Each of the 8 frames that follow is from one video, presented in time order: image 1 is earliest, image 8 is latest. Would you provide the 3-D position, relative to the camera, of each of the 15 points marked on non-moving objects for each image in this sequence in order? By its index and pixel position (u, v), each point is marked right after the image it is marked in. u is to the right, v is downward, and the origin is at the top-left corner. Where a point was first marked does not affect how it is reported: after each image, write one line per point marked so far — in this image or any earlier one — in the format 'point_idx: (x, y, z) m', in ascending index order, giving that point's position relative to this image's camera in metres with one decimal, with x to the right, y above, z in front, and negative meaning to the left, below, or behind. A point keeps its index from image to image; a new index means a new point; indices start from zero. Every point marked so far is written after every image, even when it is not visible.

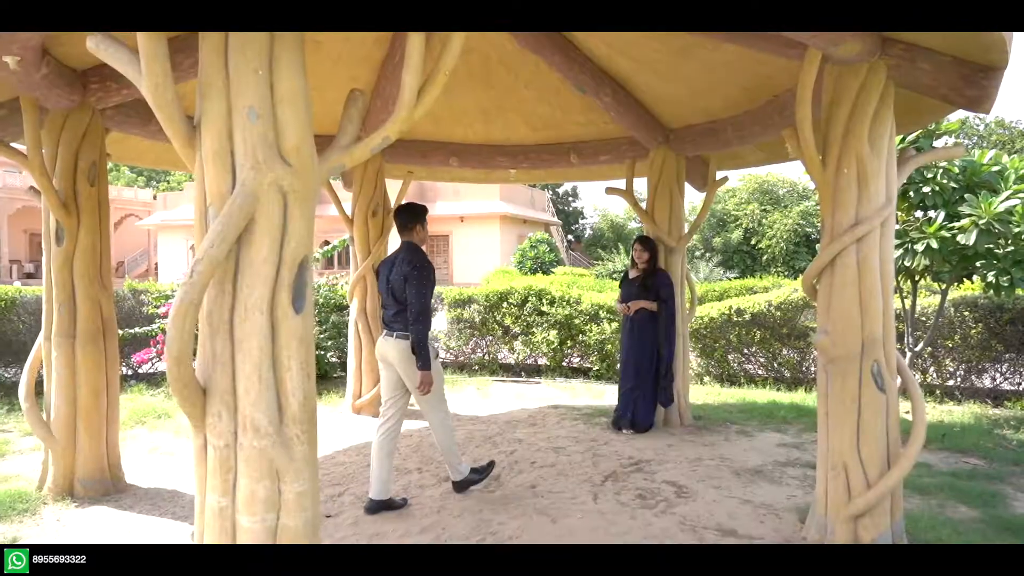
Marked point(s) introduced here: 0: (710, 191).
0: (+1.6, +0.8, +6.0) m
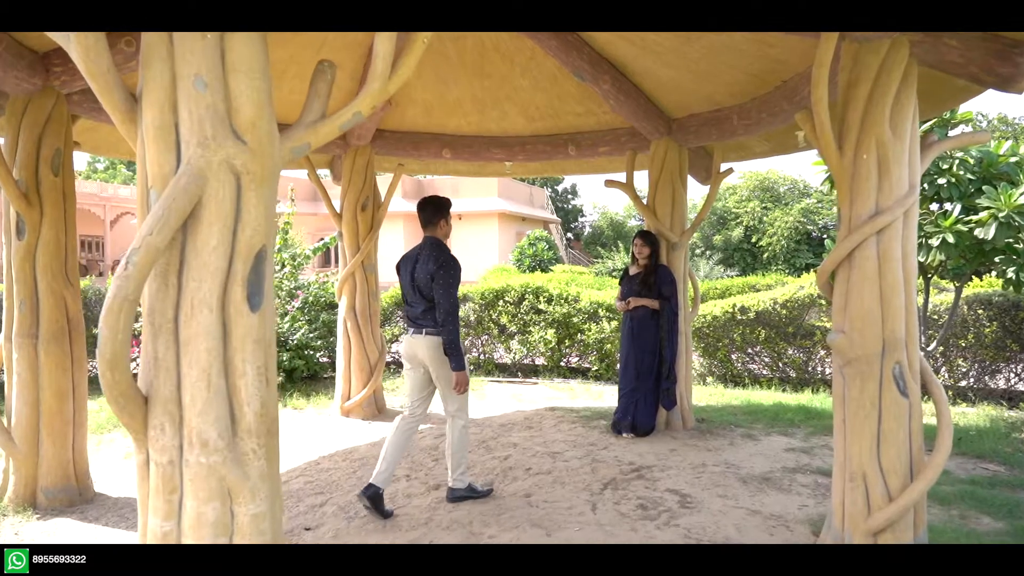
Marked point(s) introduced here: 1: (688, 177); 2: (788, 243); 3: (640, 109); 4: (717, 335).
0: (+1.6, +0.8, +5.7) m
1: (+1.4, +0.9, +5.8) m
2: (+7.4, +1.2, +19.0) m
3: (+1.0, +1.3, +5.4) m
4: (+2.1, -0.5, +7.5) m
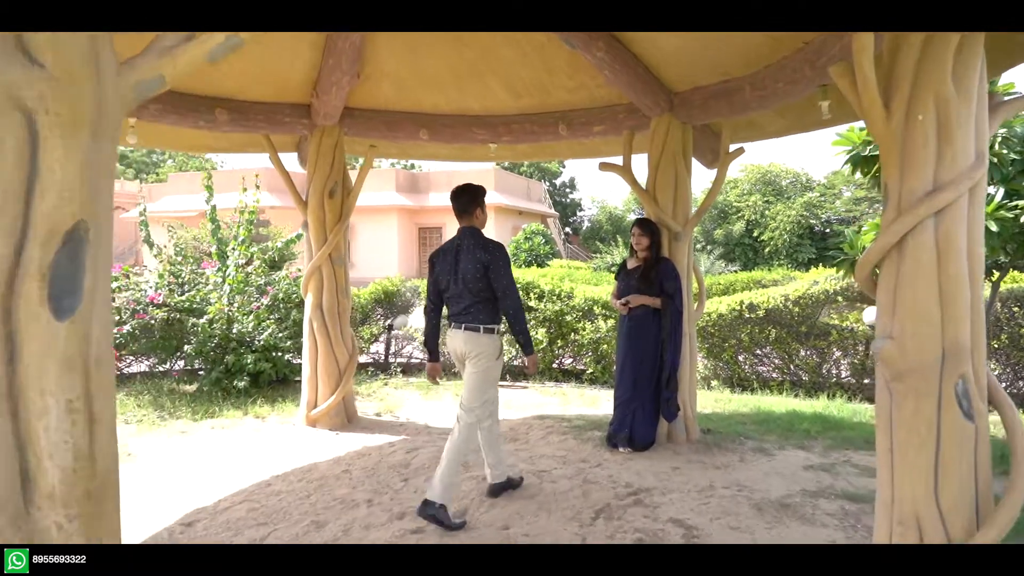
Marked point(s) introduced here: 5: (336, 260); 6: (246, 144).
0: (+1.5, +0.9, +5.1) m
1: (+1.3, +0.9, +5.2) m
2: (+7.2, +1.3, +18.4) m
3: (+0.8, +1.4, +4.7) m
4: (+2.0, -0.4, +6.9) m
5: (-1.4, +0.2, +5.7) m
6: (-2.1, +1.2, +5.8) m
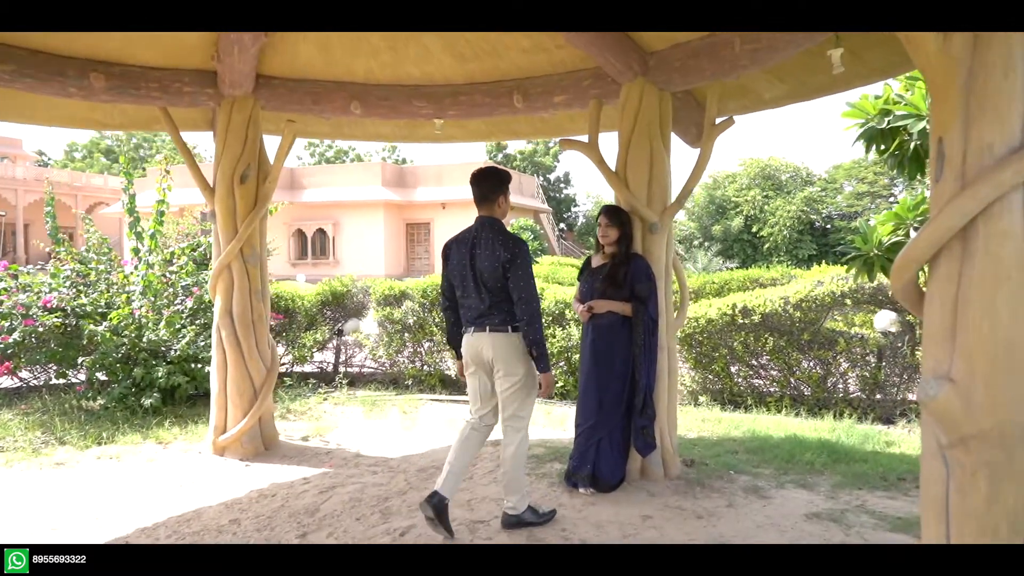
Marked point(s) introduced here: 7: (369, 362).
0: (+1.1, +0.9, +4.2) m
1: (+1.0, +0.9, +4.3) m
2: (+6.9, +1.3, +17.5) m
3: (+0.5, +1.4, +3.8) m
4: (+1.7, -0.5, +5.9) m
5: (-1.8, +0.2, +4.8) m
6: (-2.5, +1.1, +4.8) m
7: (-1.5, -0.7, +7.0) m
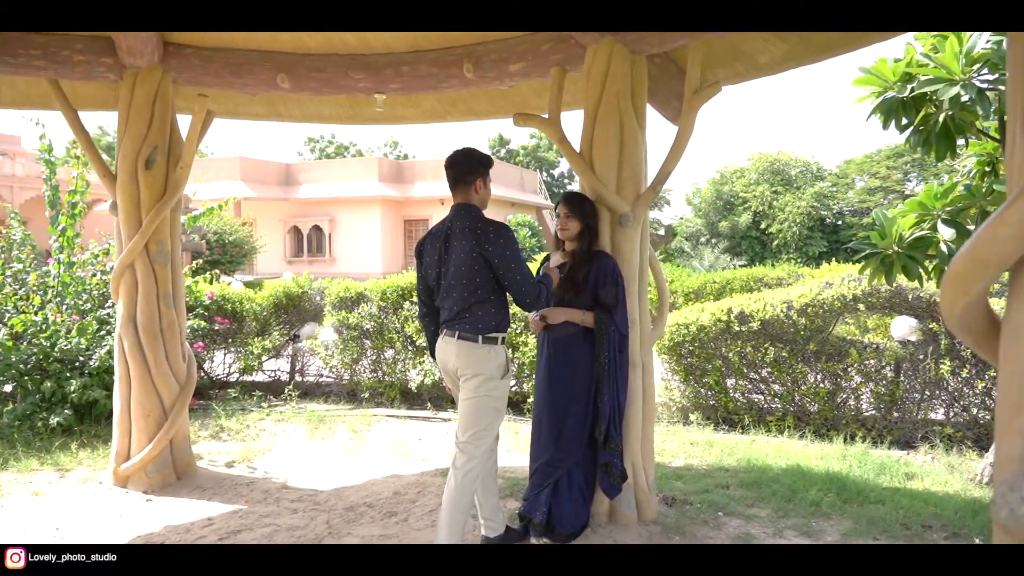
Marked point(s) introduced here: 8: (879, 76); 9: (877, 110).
0: (+0.8, +0.8, +3.4) m
1: (+0.7, +0.9, +3.6) m
2: (+6.8, +1.4, +16.7) m
3: (+0.2, +1.3, +3.1) m
4: (+1.4, -0.5, +5.2) m
5: (-2.0, +0.2, +4.1) m
6: (-2.8, +1.1, +4.2) m
7: (-1.7, -0.7, +6.3) m
8: (+1.8, +1.0, +3.5) m
9: (+1.8, +0.9, +3.5) m
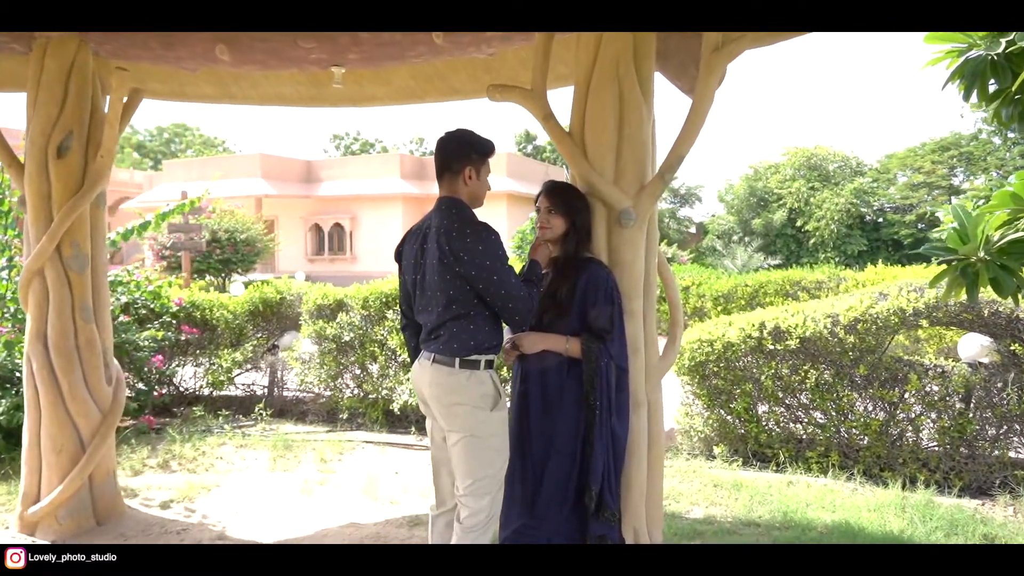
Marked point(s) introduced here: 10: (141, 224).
0: (+0.7, +0.8, +2.7) m
1: (+0.6, +0.8, +2.8) m
2: (+7.2, +1.3, +15.7) m
3: (+0.1, +1.3, +2.3) m
4: (+1.4, -0.5, +4.4) m
5: (-2.1, +0.1, +3.4) m
6: (-2.9, +1.1, +3.5) m
7: (-1.7, -0.8, +5.6) m
8: (+1.7, +1.0, +2.7) m
9: (+1.7, +0.8, +2.7) m
10: (-3.1, +0.5, +5.9) m
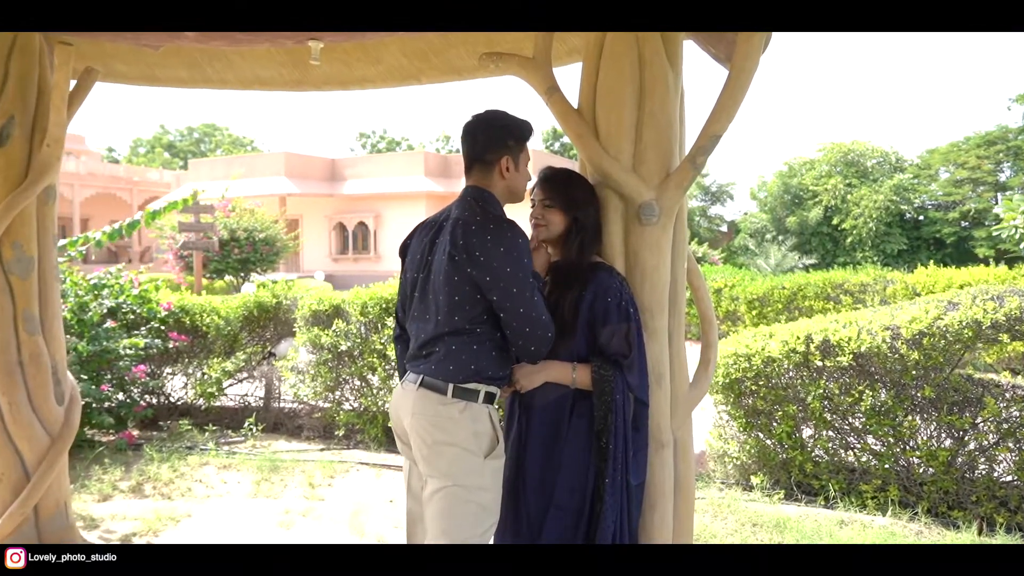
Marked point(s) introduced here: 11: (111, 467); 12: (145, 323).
0: (+0.7, +0.7, +2.1) m
1: (+0.5, +0.8, +2.3) m
2: (+7.7, +1.3, +14.9) m
3: (0.0, +1.2, +1.8) m
4: (+1.4, -0.6, +3.9) m
5: (-2.1, +0.1, +3.0) m
6: (-2.8, +1.1, +3.2) m
7: (-1.6, -0.8, +5.2) m
8: (+1.7, +0.9, +2.1) m
9: (+1.6, +0.8, +2.1) m
10: (-3.0, +0.5, +5.5) m
11: (-2.4, -1.1, +4.2) m
12: (-2.6, -0.2, +5.1) m
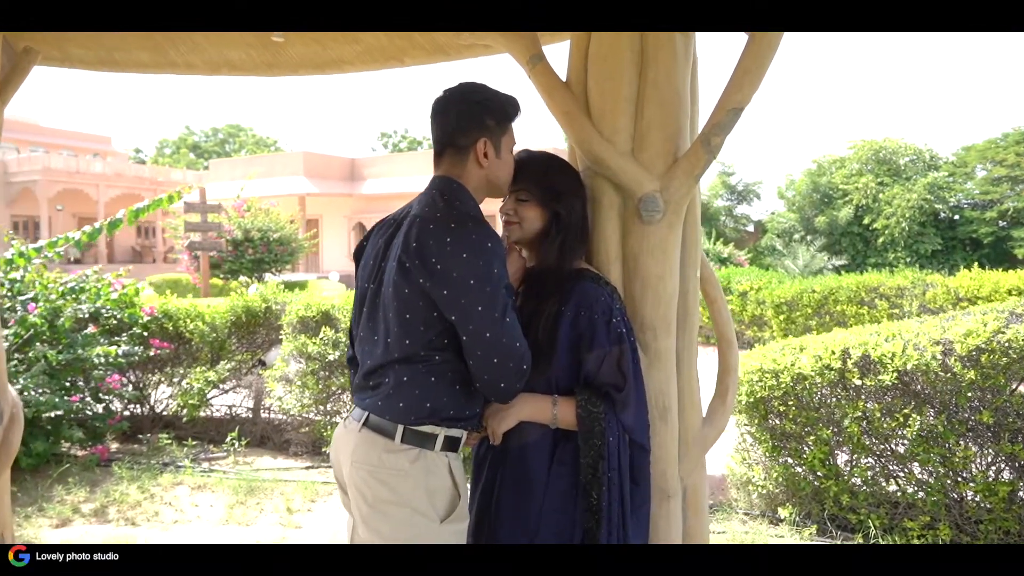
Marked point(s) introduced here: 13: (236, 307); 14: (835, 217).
0: (+0.6, +0.7, +1.7) m
1: (+0.5, +0.8, +1.8) m
2: (+8.1, +1.2, +14.2) m
3: (0.0, +1.2, +1.4) m
4: (+1.4, -0.6, +3.4) m
5: (-2.1, +0.1, +2.7) m
6: (-2.9, +1.0, +2.9) m
7: (-1.6, -0.8, +4.9) m
8: (+1.6, +0.9, +1.7) m
9: (+1.6, +0.7, +1.6) m
10: (-2.9, +0.5, +5.2) m
11: (-2.4, -1.1, +3.9) m
12: (-2.6, -0.3, +4.8) m
13: (-2.0, -0.1, +5.1) m
14: (+7.1, +1.6, +15.6) m
